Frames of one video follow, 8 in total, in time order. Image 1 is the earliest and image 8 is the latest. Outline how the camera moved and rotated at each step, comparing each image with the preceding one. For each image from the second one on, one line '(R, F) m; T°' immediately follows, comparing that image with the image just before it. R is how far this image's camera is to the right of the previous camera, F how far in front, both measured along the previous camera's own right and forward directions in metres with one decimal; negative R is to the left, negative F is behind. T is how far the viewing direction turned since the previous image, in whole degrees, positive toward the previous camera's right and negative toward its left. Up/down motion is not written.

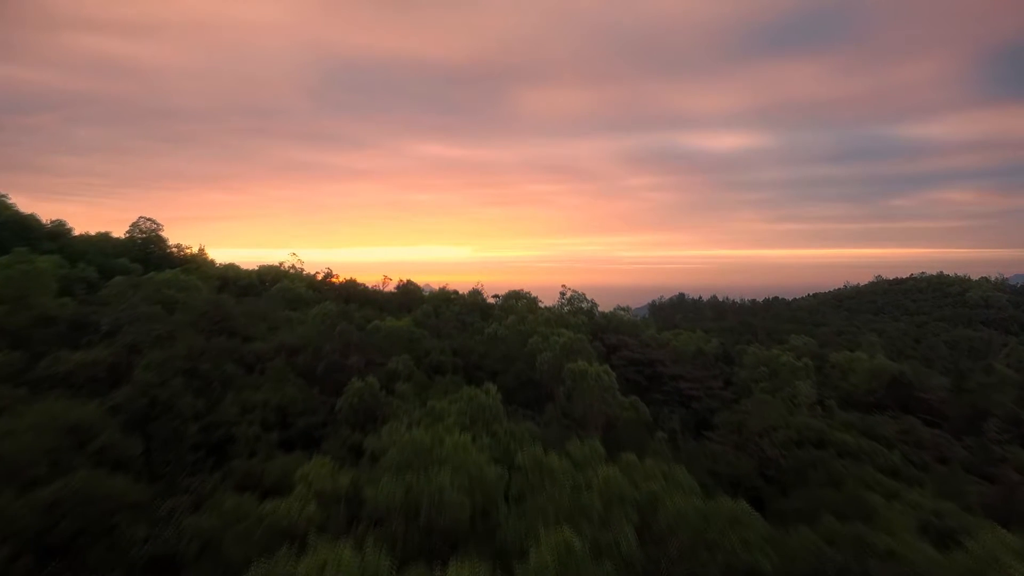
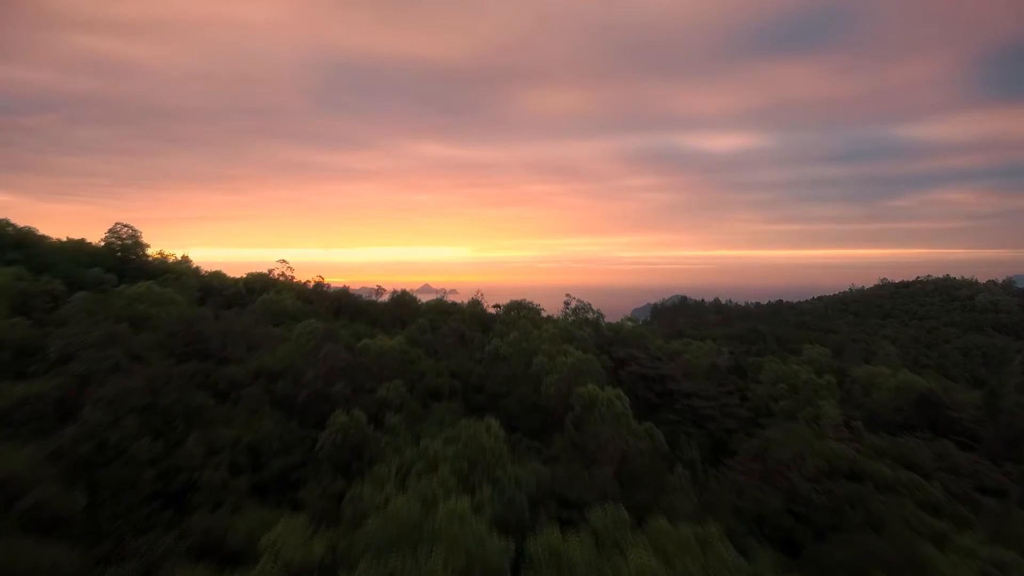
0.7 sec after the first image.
(0.0, +0.8) m; 0°
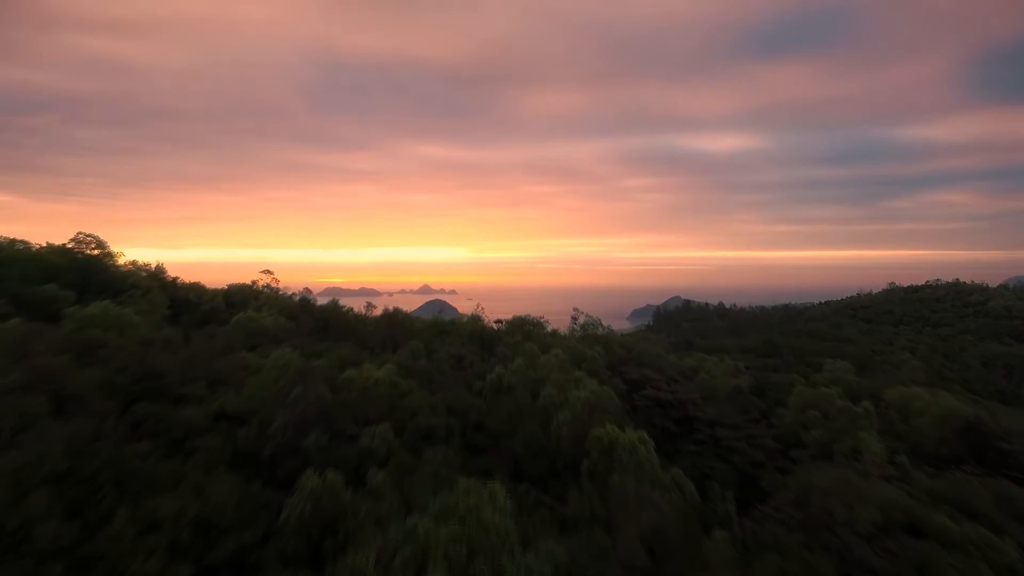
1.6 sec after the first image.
(0.0, +1.2) m; 0°
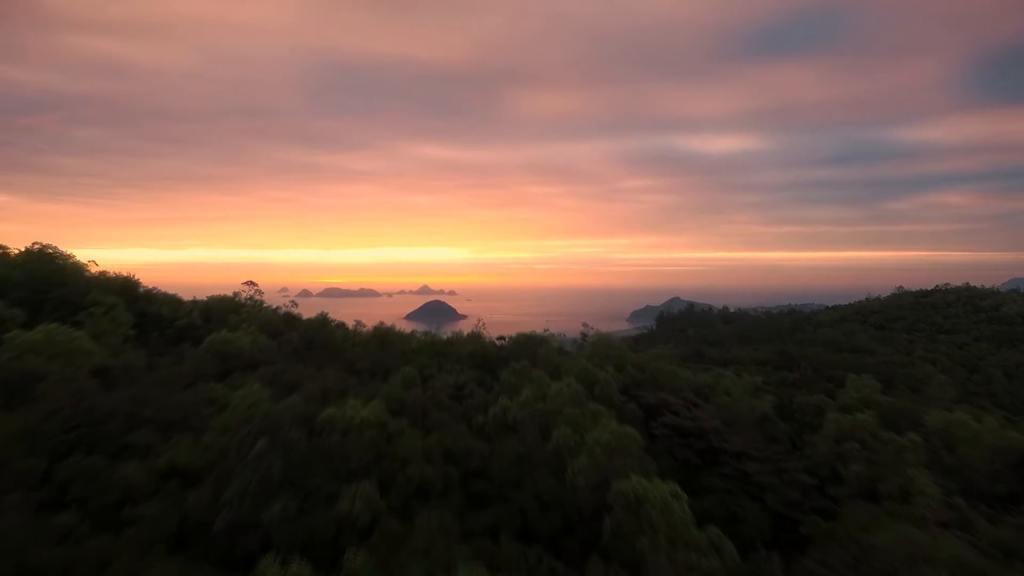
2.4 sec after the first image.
(-0.1, +1.1) m; 0°
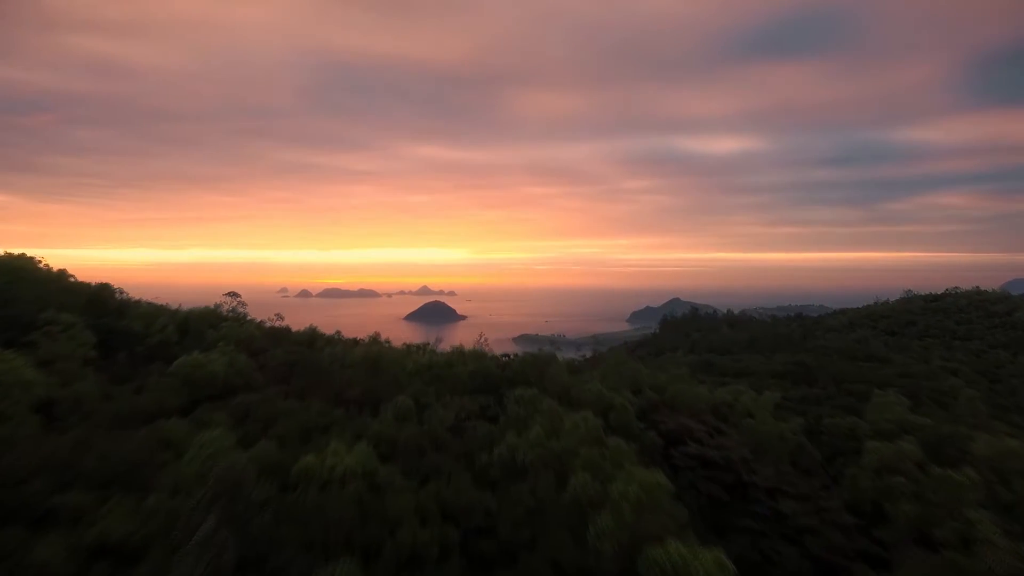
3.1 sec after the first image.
(-0.1, +1.0) m; 0°
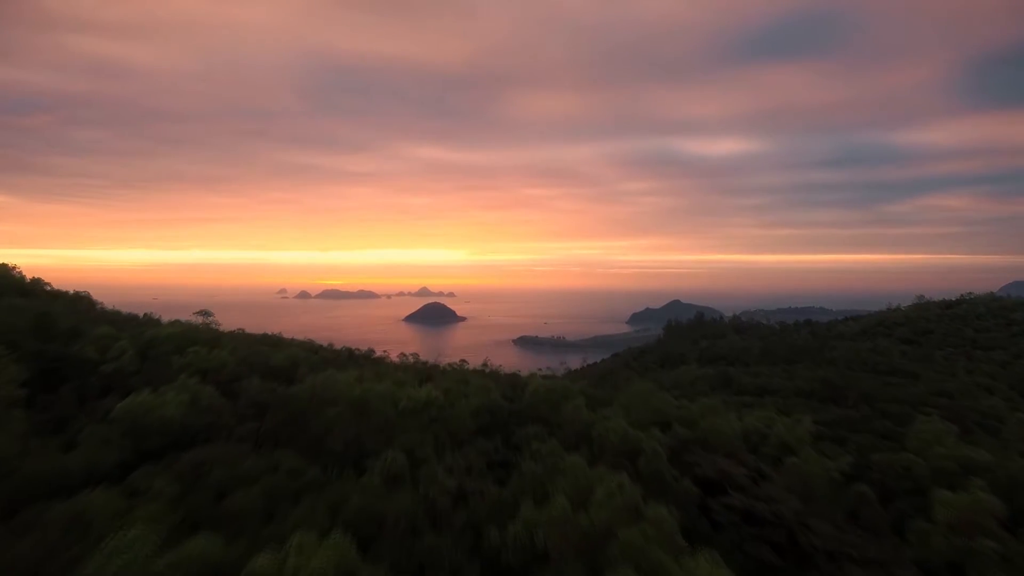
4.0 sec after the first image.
(-0.1, +1.4) m; 0°
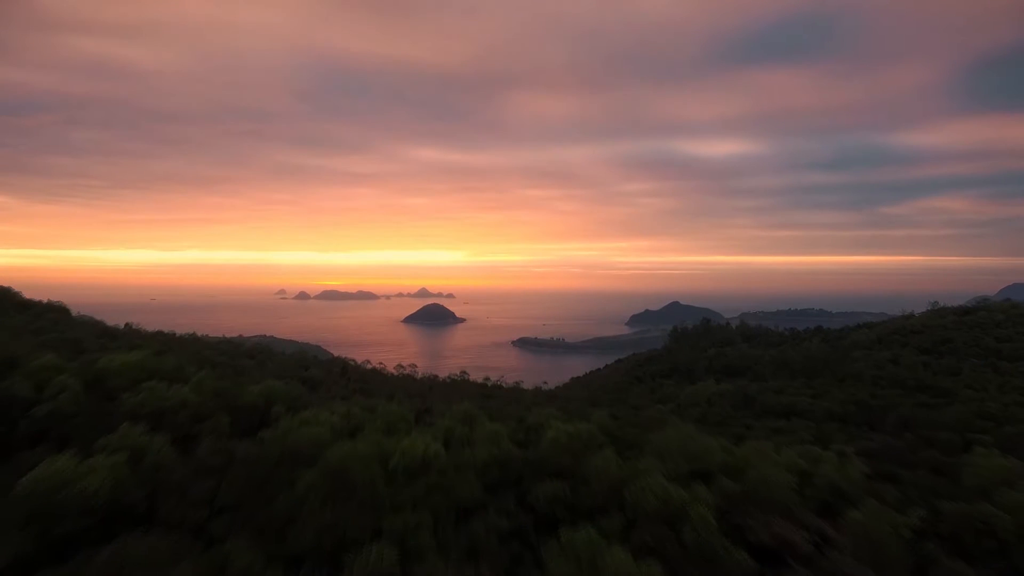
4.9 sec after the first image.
(-0.1, +1.5) m; 0°
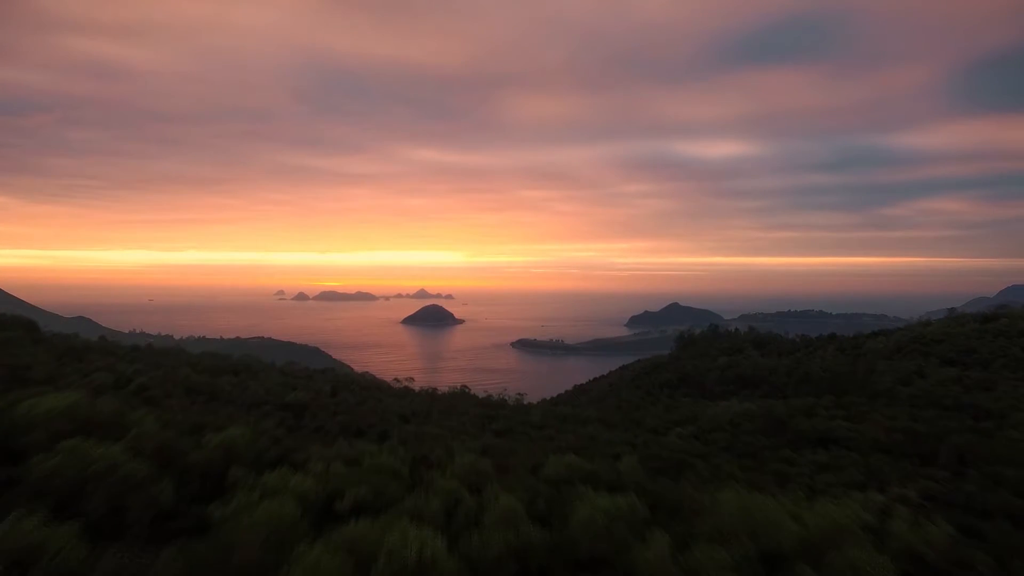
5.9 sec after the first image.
(-0.1, +1.8) m; 0°
